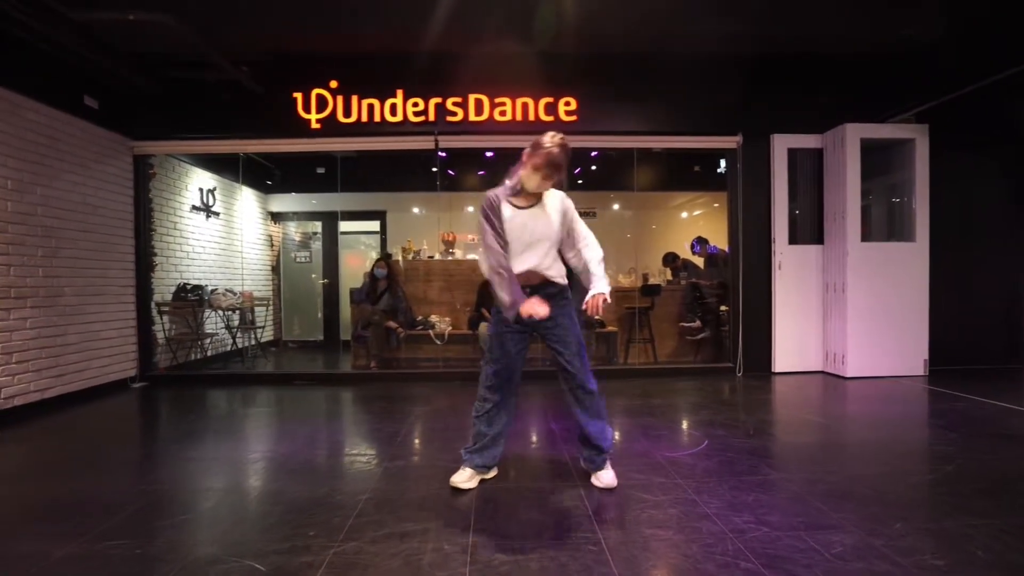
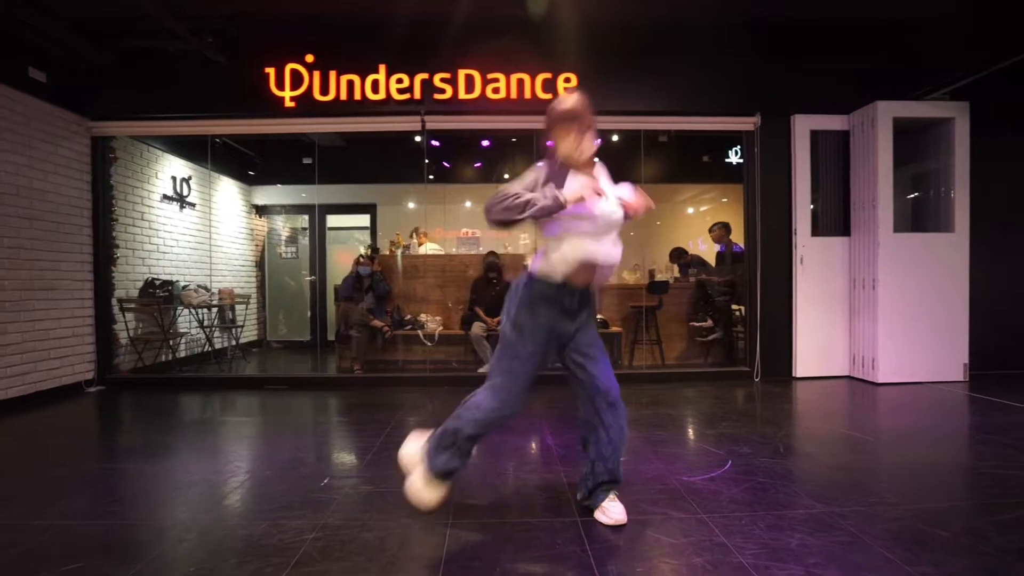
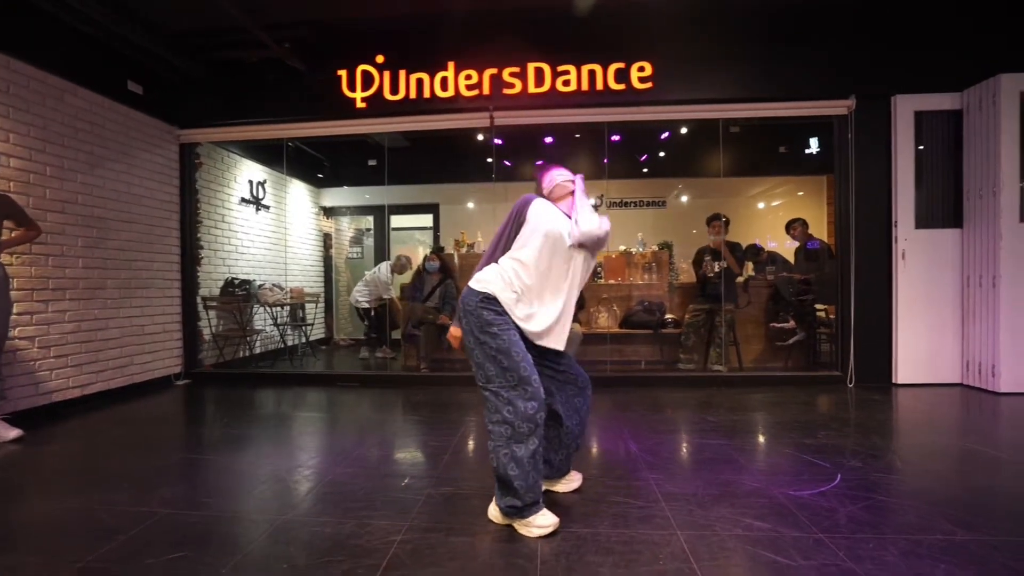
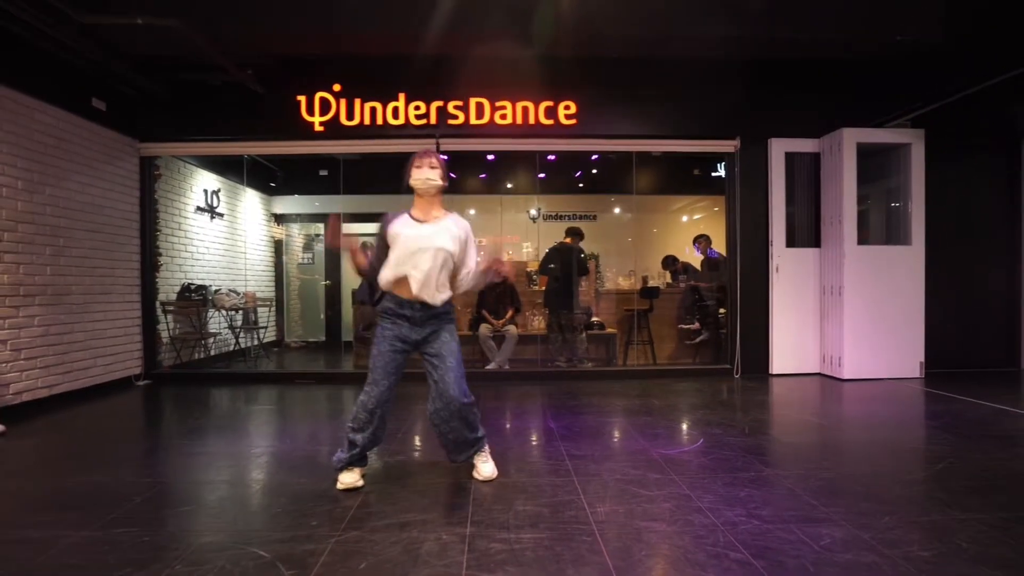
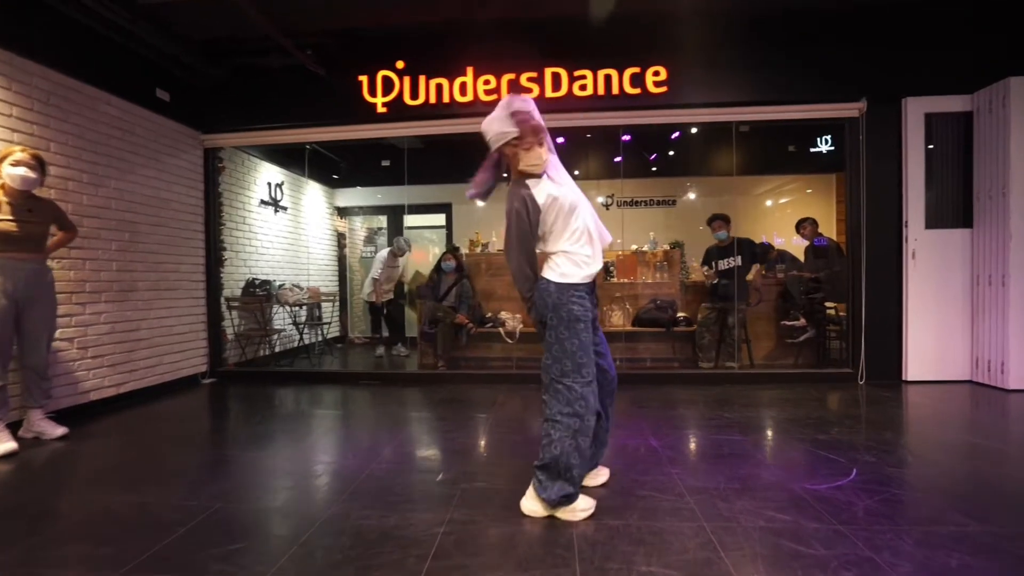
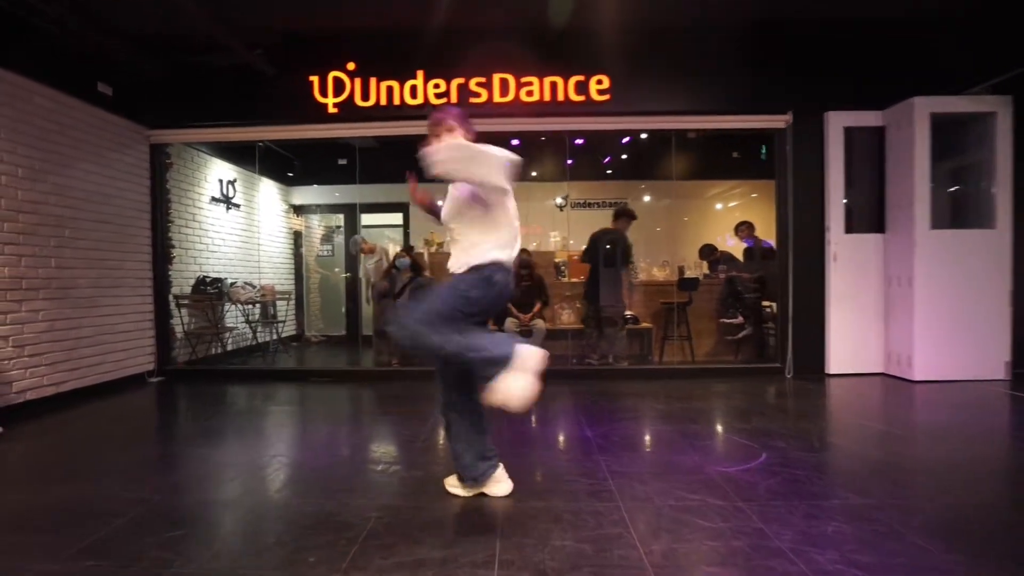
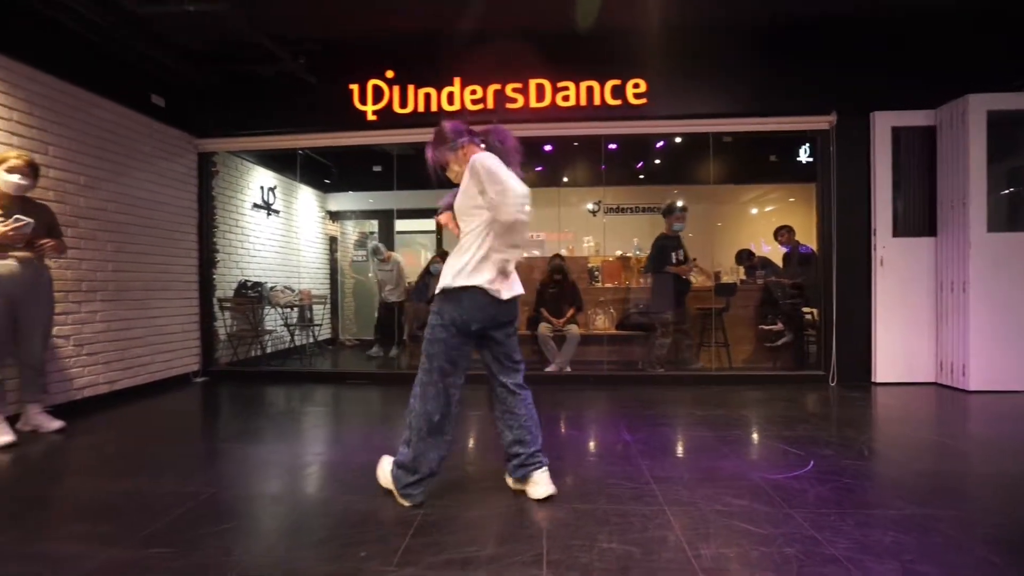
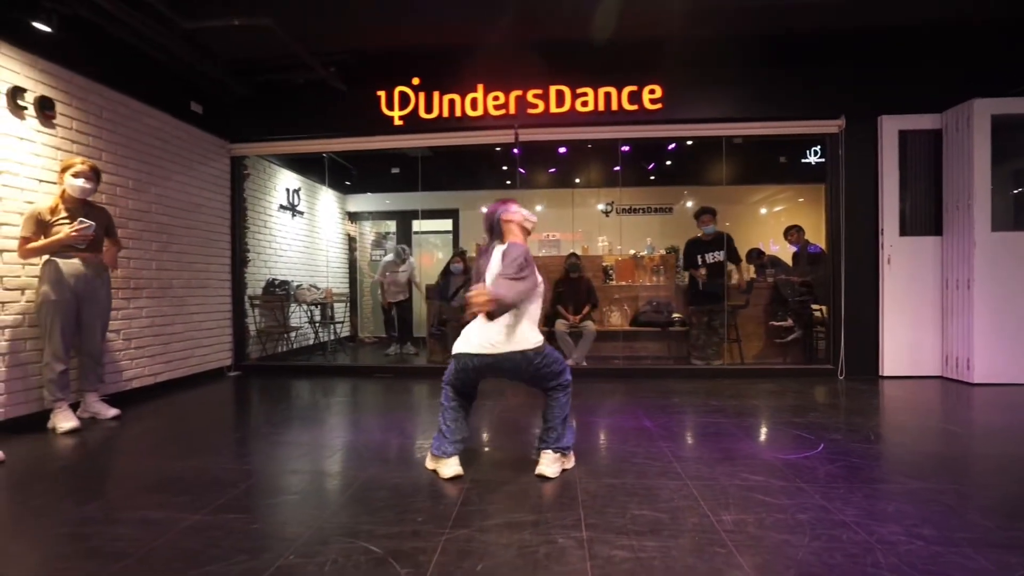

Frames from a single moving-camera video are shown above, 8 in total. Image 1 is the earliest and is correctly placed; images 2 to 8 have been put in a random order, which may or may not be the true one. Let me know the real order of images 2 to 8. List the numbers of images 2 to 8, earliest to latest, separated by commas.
2, 4, 6, 7, 8, 5, 3
